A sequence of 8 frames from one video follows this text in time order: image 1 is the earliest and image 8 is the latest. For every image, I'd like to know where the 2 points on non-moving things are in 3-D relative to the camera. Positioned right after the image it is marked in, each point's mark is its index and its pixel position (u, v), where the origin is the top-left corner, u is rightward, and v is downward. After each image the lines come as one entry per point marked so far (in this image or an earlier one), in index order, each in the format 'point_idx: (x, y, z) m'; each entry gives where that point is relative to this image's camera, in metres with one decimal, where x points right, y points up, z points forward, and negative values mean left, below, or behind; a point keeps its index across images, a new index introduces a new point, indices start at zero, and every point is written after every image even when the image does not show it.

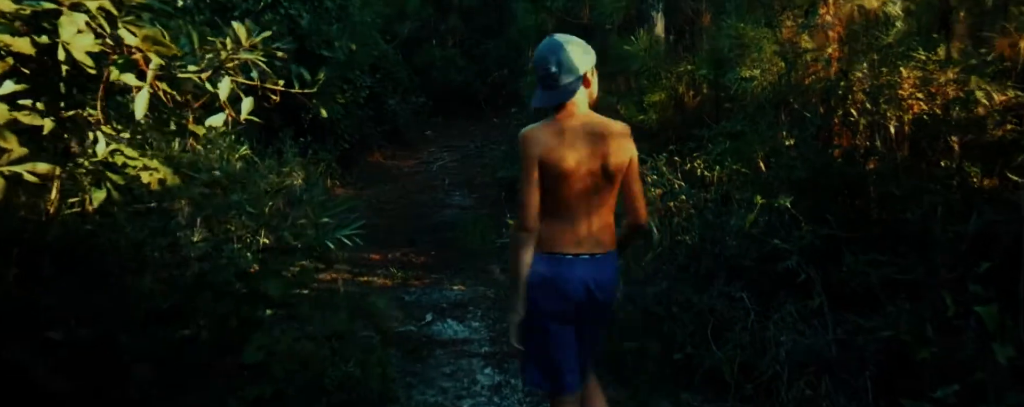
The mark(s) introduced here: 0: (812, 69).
0: (+1.6, +0.7, +4.5) m
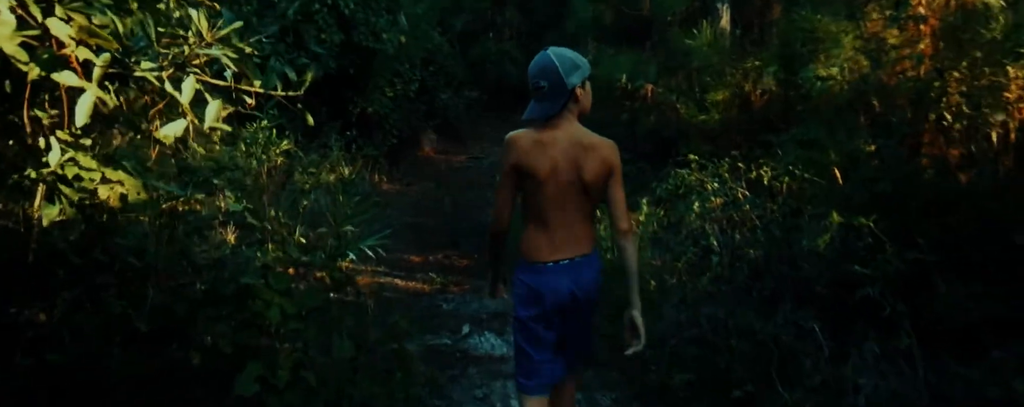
0: (+1.9, +0.7, +4.0) m
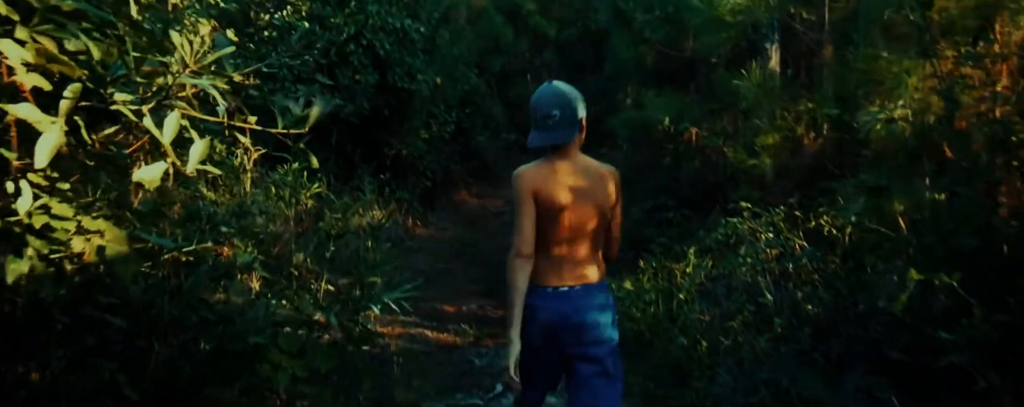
0: (+2.1, +0.4, +3.6) m
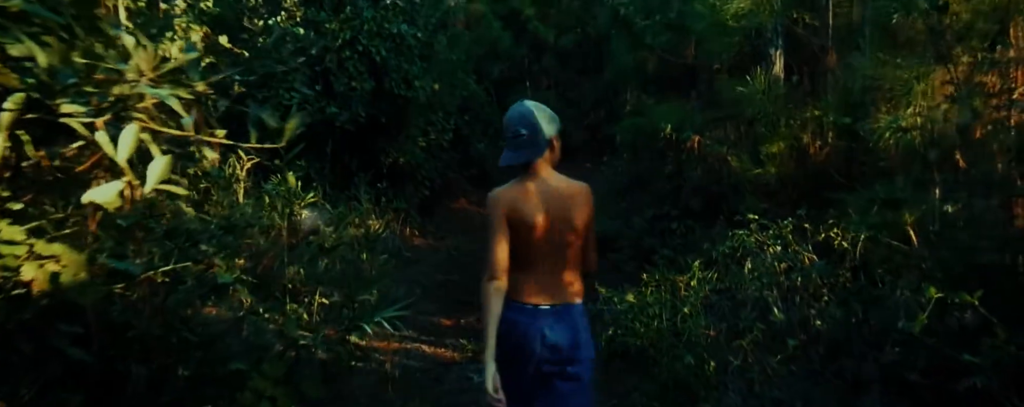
0: (+2.0, +0.4, +3.5) m
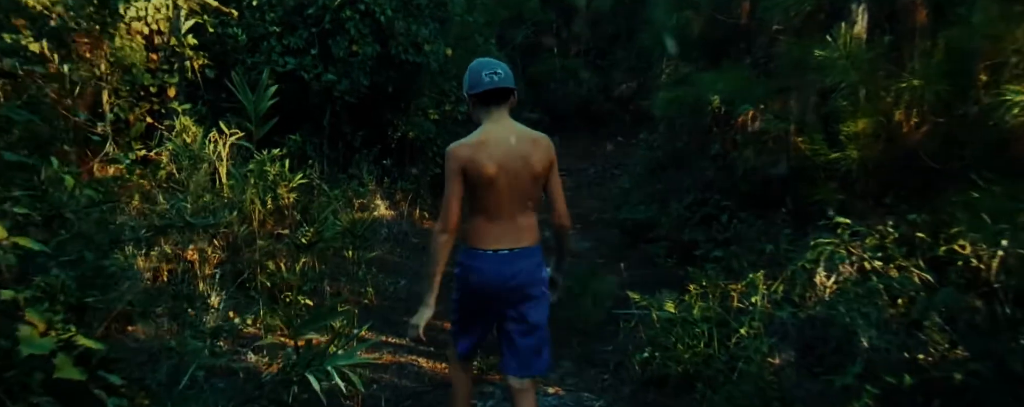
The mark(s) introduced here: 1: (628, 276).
0: (+2.1, +0.3, +2.4) m
1: (+0.9, -0.6, +6.2) m
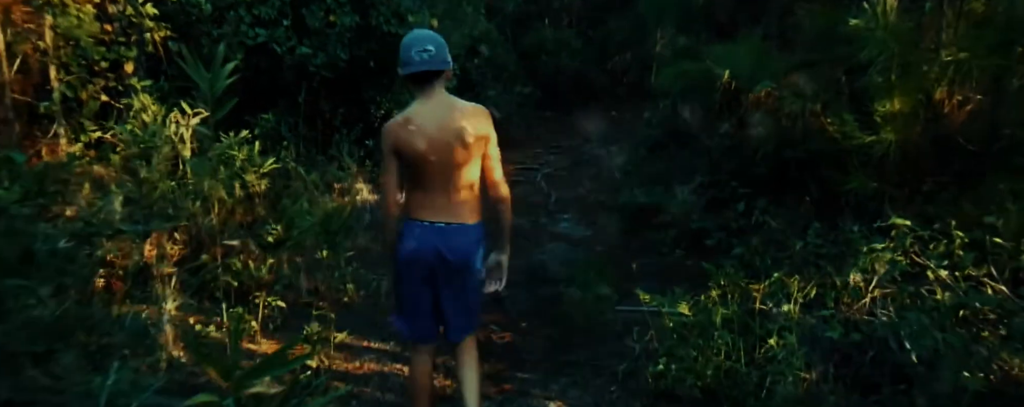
0: (+2.1, +0.3, +1.9) m
1: (+0.8, -0.4, +5.7) m
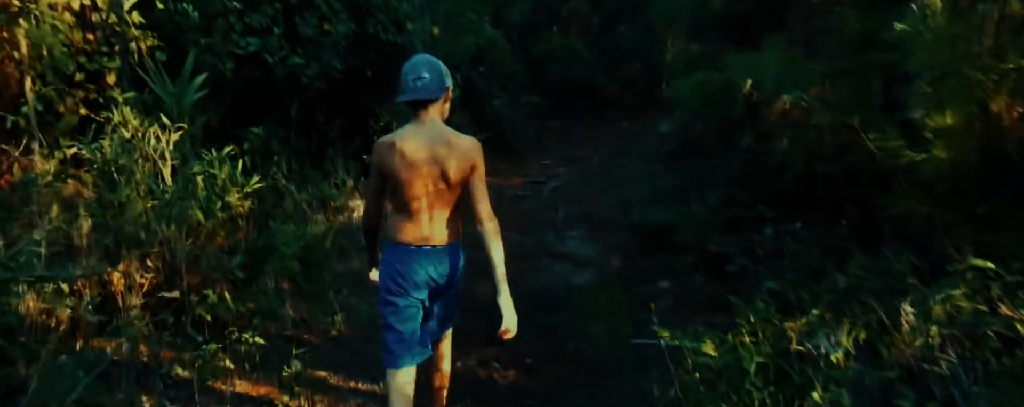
0: (+2.1, +0.2, +1.4) m
1: (+0.9, -0.6, +5.3) m
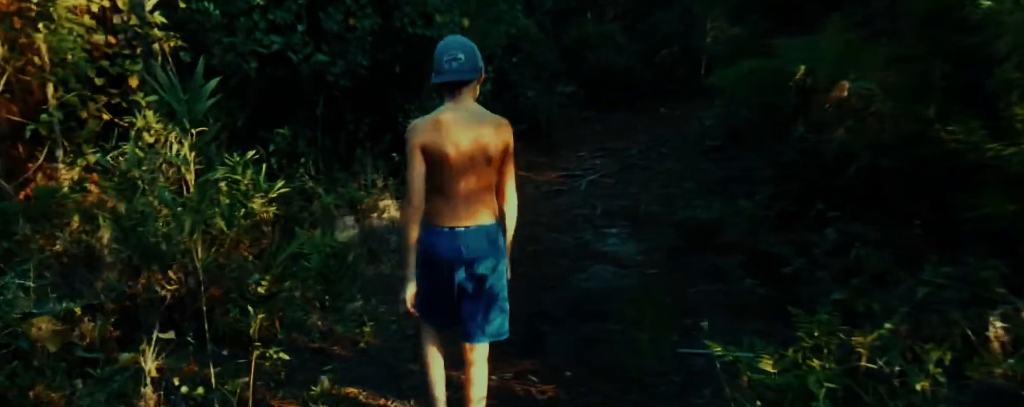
0: (+2.1, +0.2, +1.0) m
1: (+1.1, -0.6, +5.0) m
